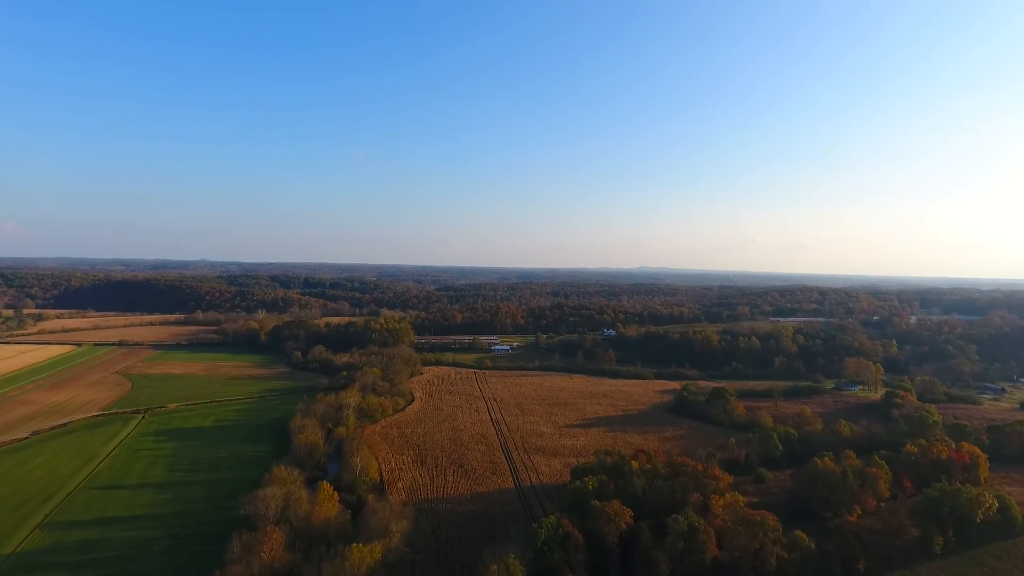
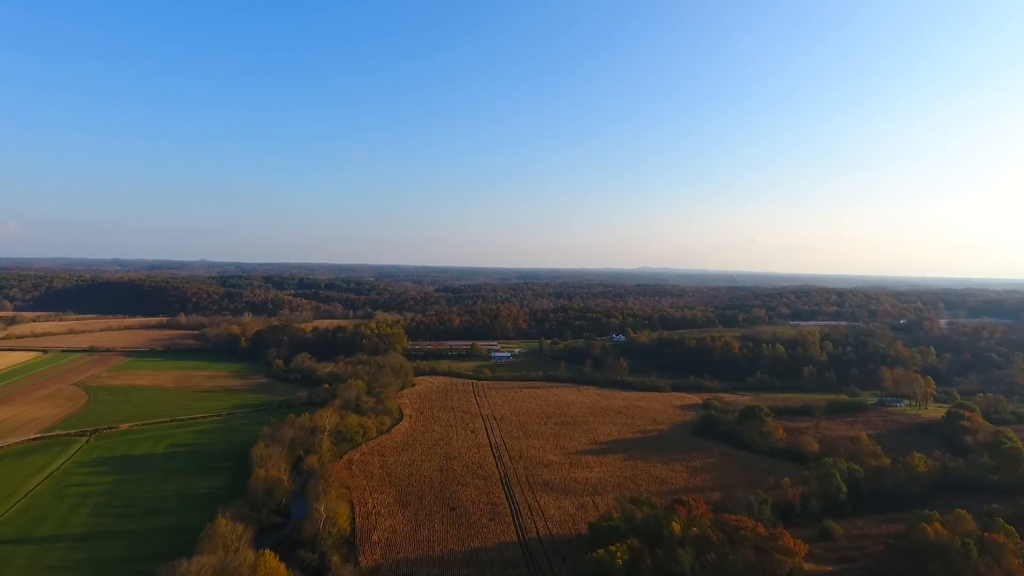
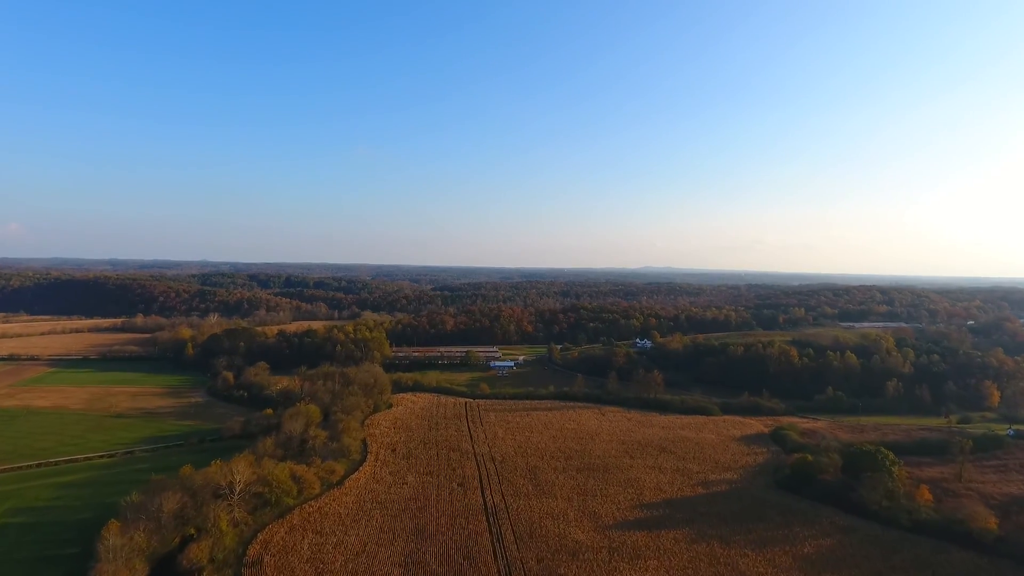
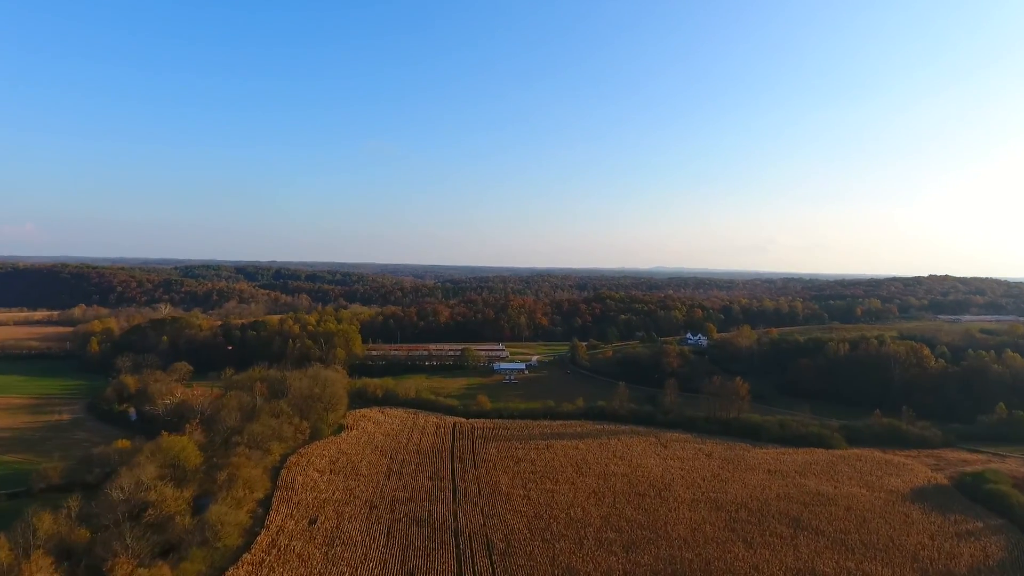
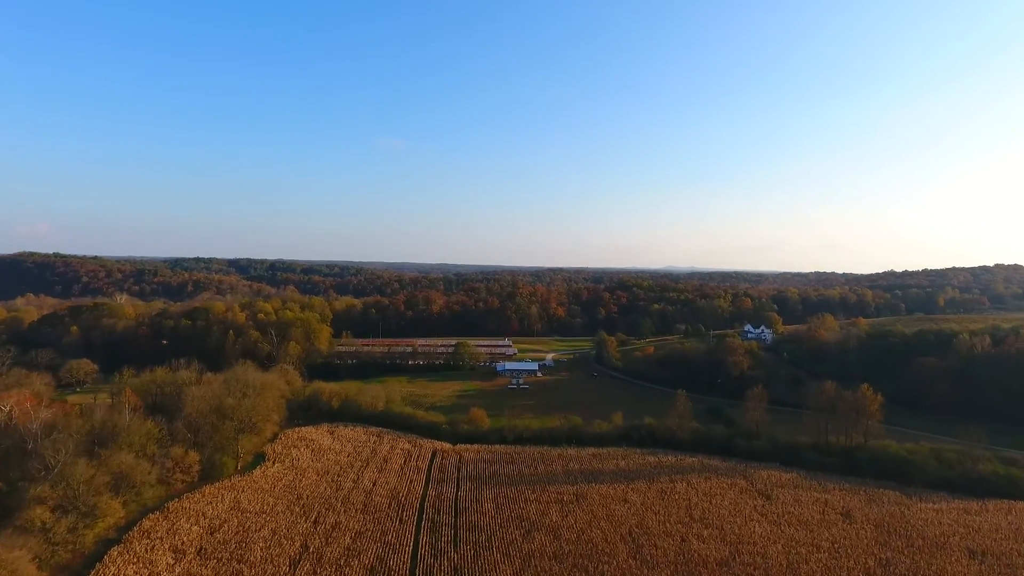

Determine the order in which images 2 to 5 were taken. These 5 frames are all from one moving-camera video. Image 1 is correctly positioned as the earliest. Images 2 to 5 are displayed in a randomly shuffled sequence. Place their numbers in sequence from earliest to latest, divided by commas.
2, 3, 4, 5
